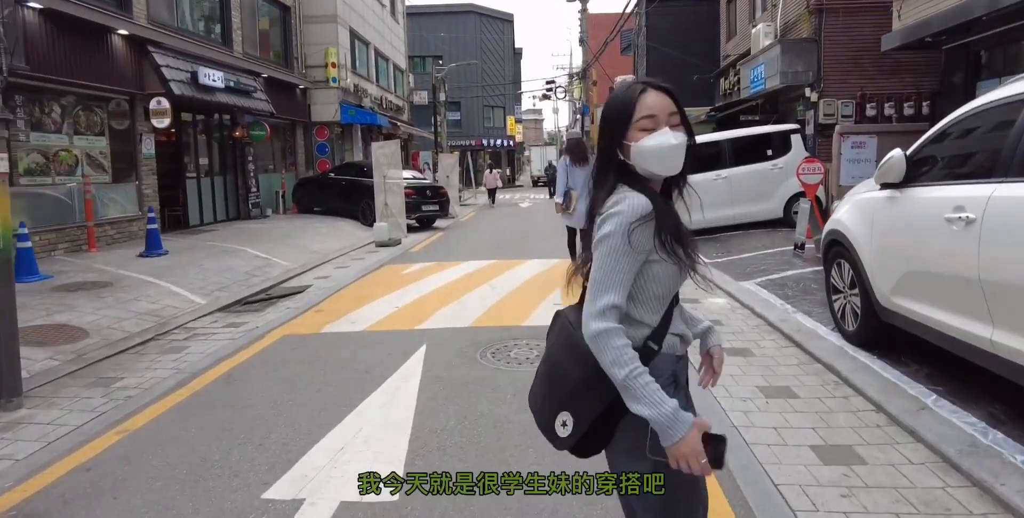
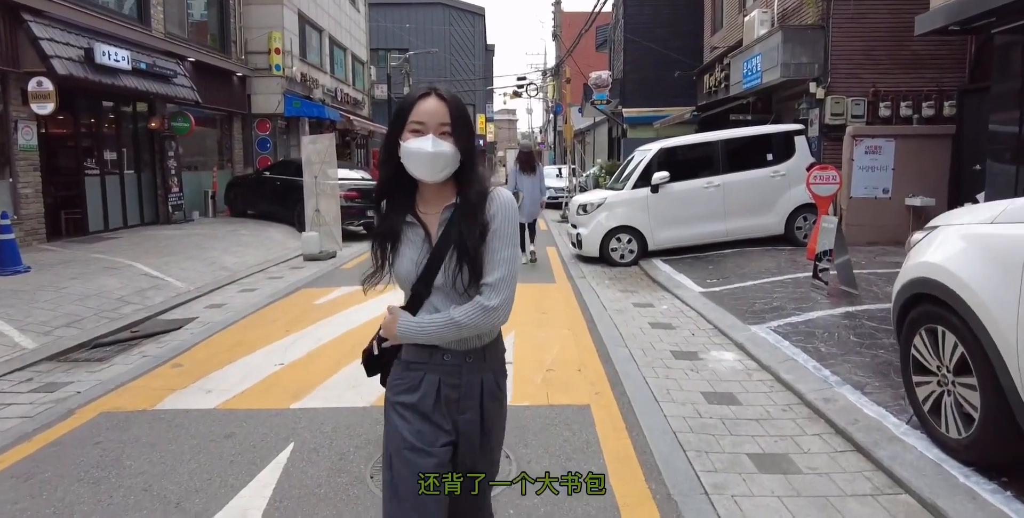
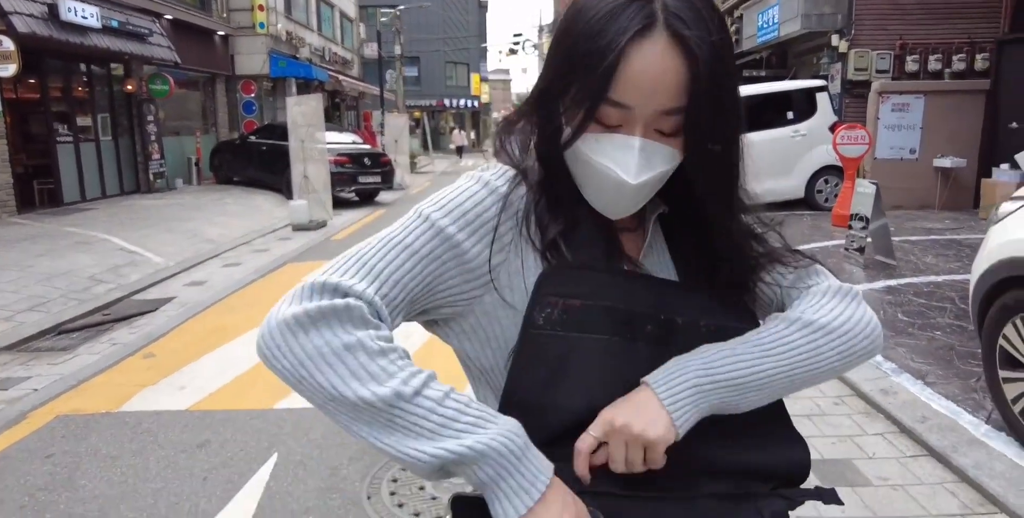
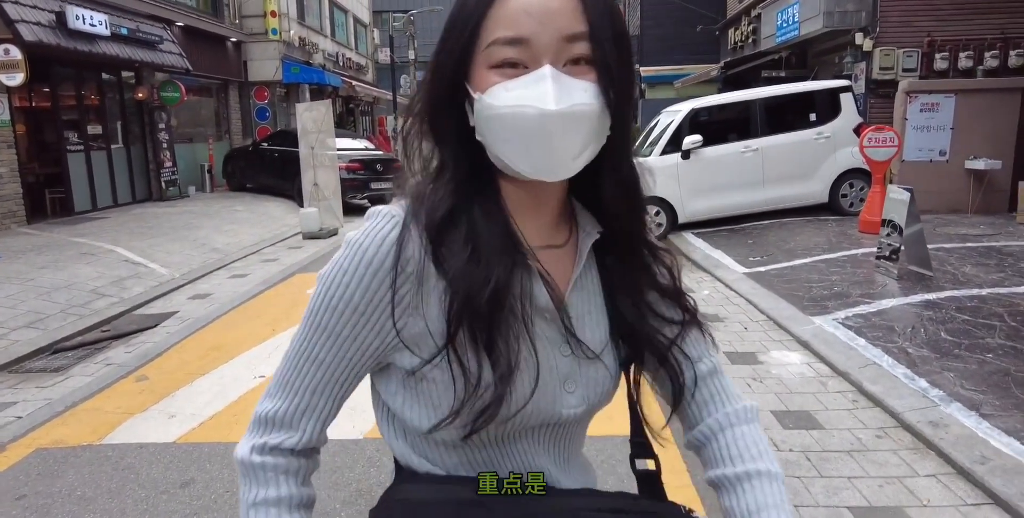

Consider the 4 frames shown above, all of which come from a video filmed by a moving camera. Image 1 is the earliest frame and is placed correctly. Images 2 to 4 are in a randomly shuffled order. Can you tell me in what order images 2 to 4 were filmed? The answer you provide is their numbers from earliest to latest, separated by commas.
2, 4, 3
